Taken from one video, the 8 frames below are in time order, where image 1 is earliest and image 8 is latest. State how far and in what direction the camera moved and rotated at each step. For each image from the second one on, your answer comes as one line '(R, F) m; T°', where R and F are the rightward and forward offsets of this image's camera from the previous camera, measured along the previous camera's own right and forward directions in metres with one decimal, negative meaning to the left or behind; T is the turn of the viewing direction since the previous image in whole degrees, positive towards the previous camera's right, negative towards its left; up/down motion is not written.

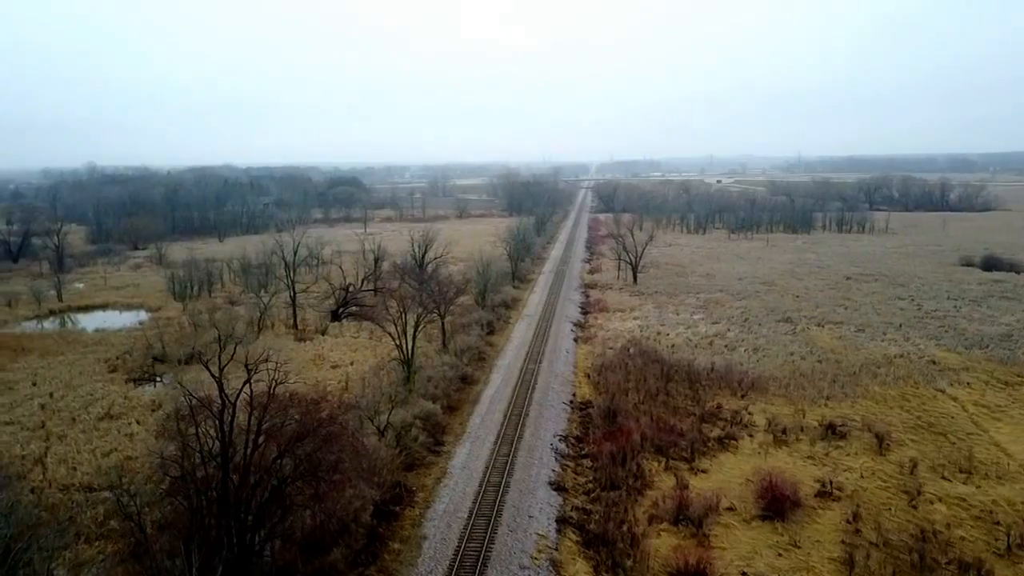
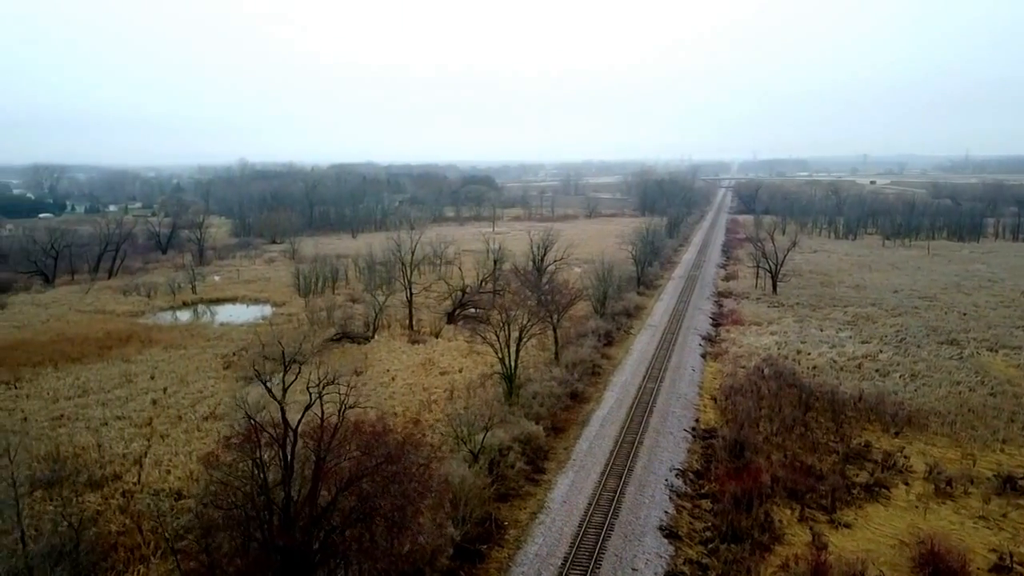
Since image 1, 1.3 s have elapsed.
(+0.4, +2.0) m; -9°
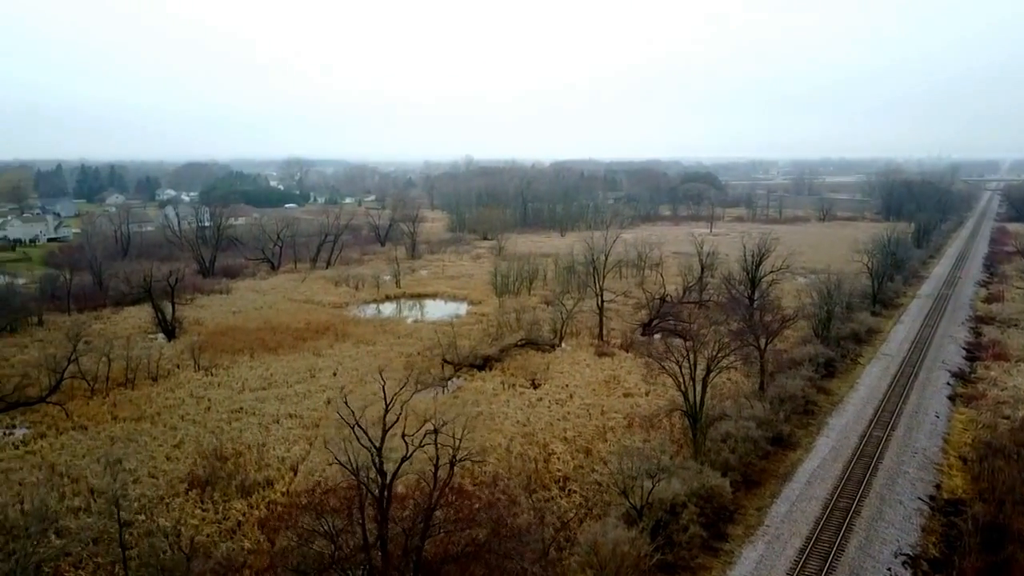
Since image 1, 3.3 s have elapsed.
(+0.7, +2.8) m; -16°
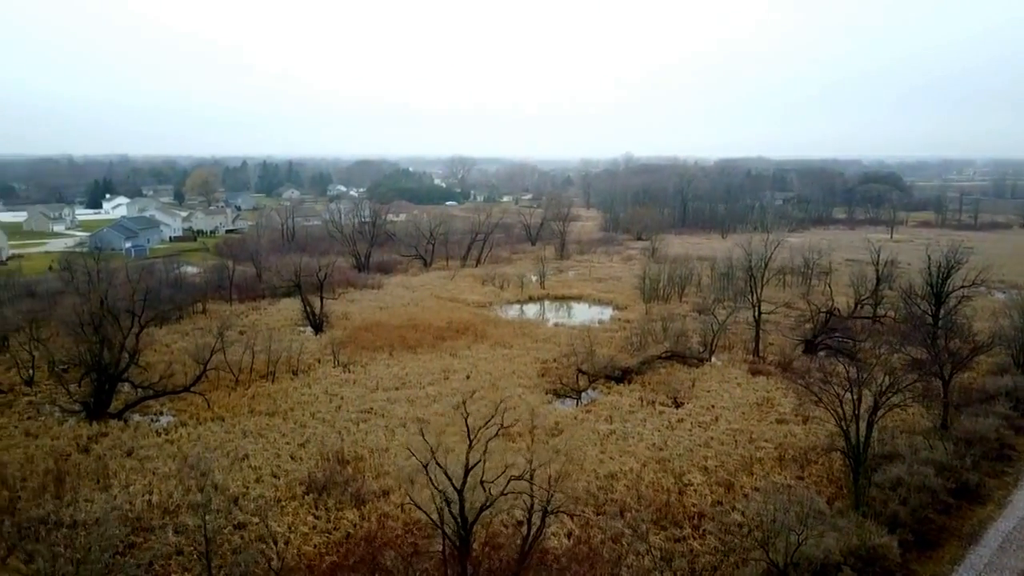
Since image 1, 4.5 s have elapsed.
(+0.5, +1.5) m; -11°
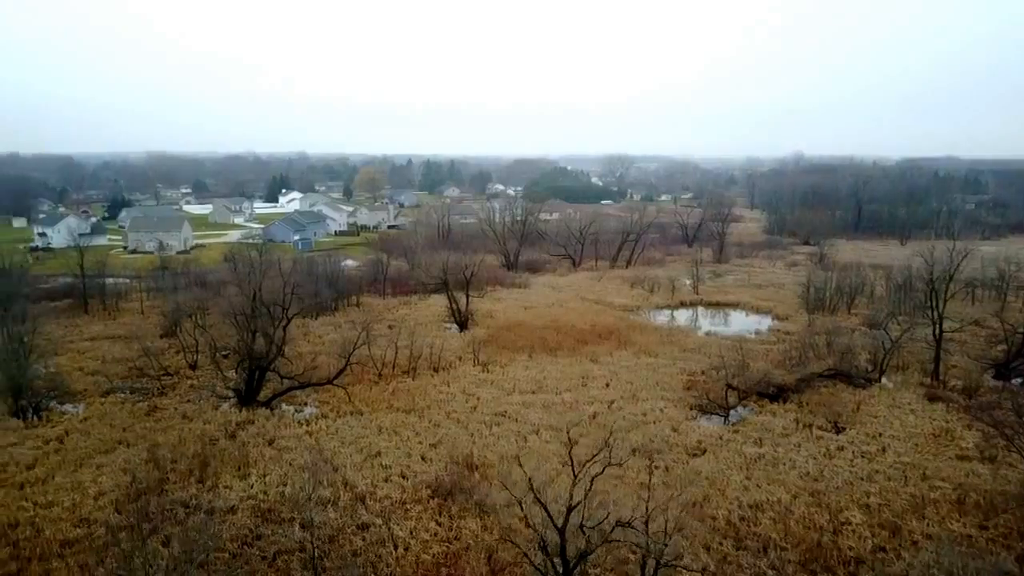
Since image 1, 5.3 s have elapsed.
(+0.4, +1.0) m; -11°
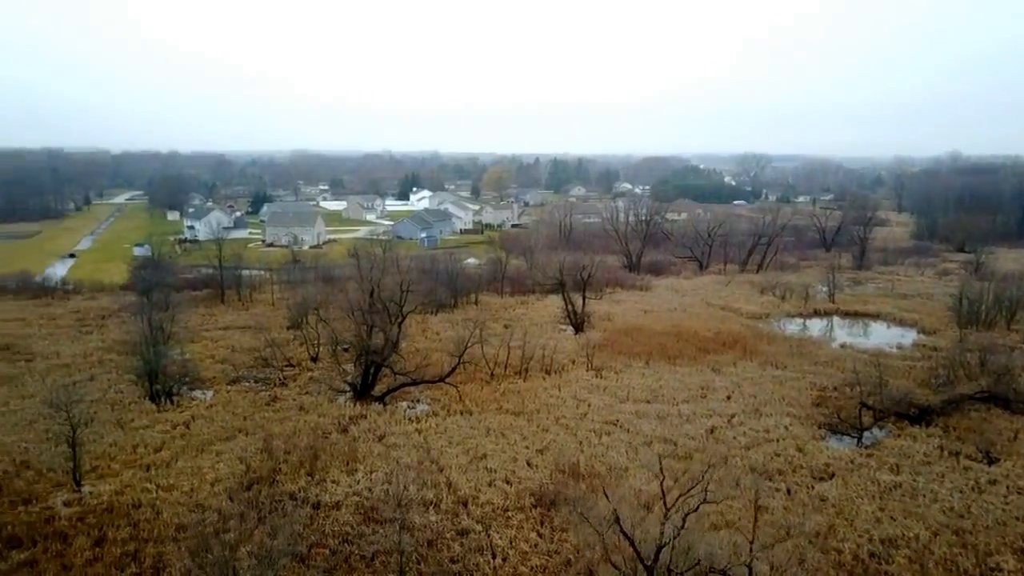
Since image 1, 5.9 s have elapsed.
(+0.3, +0.6) m; -9°
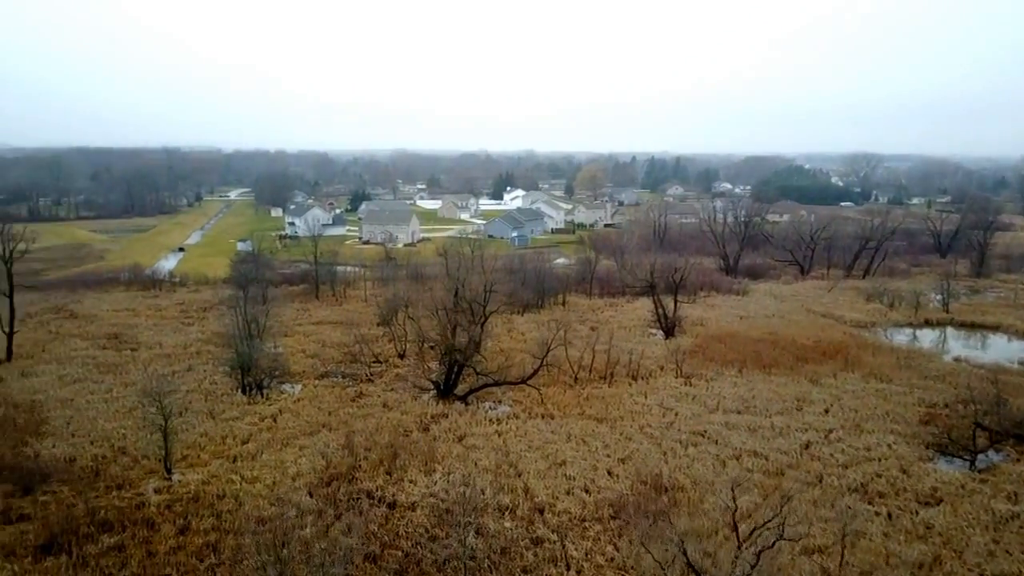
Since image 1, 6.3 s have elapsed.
(+0.3, +0.4) m; -7°
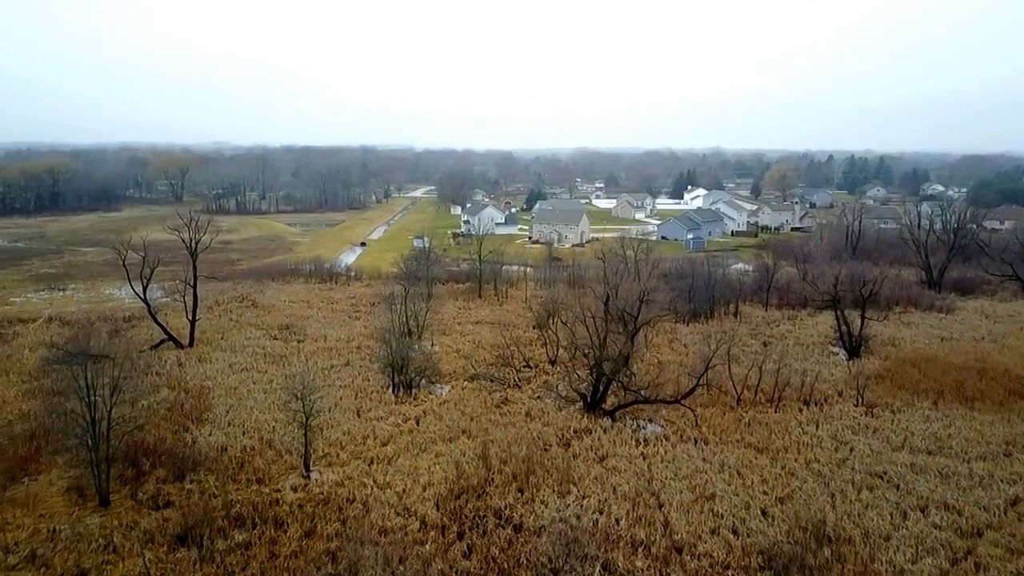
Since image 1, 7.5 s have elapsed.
(+0.7, +1.3) m; -13°
